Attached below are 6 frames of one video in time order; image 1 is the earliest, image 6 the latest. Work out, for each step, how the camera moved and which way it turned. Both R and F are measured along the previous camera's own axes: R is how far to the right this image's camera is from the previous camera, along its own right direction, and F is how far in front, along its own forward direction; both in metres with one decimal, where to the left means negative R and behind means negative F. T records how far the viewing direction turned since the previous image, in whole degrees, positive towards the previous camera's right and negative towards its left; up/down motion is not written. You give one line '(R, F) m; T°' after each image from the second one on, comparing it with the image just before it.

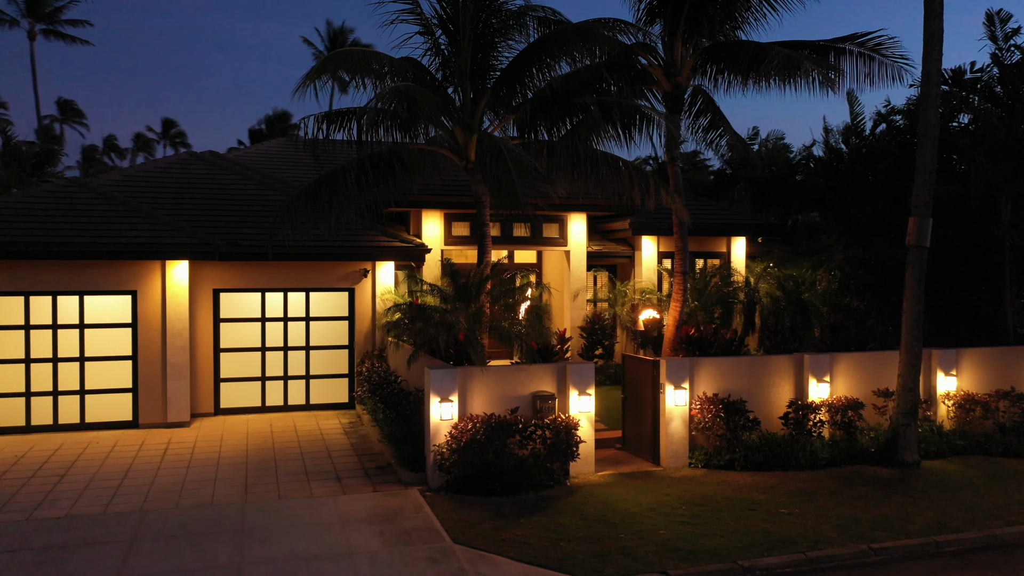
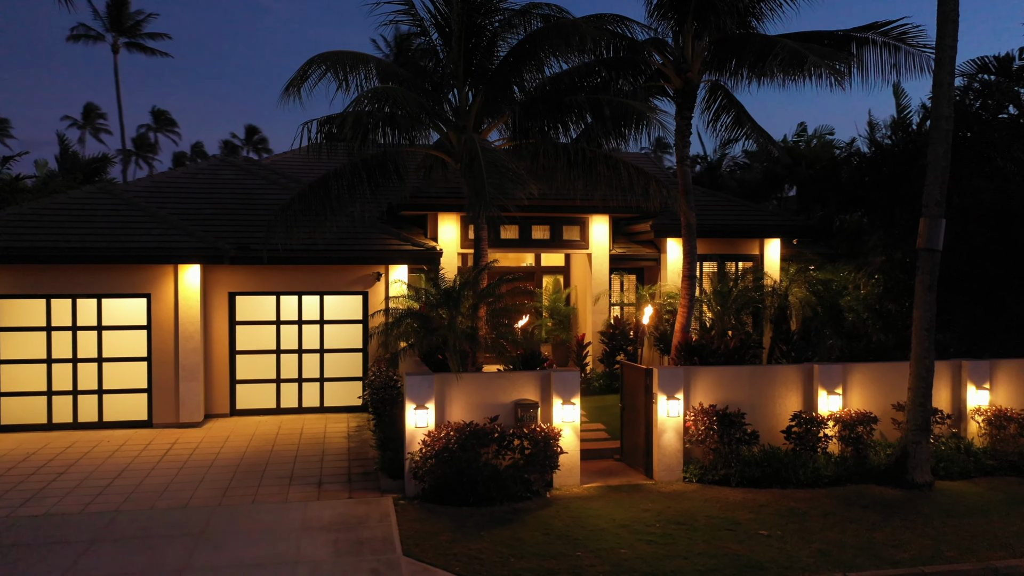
(+1.1, +0.3) m; -5°
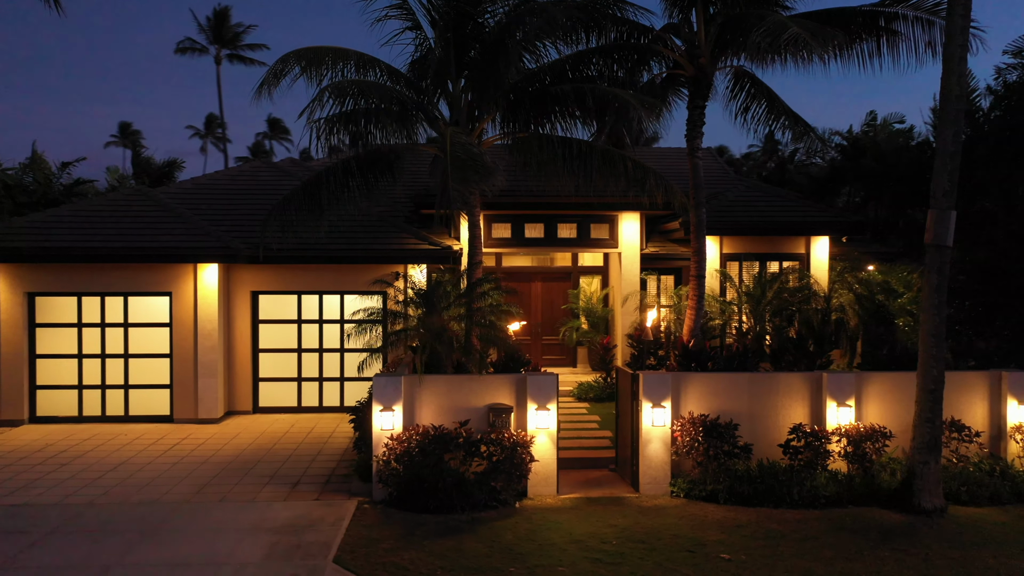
(+1.5, +0.5) m; -7°
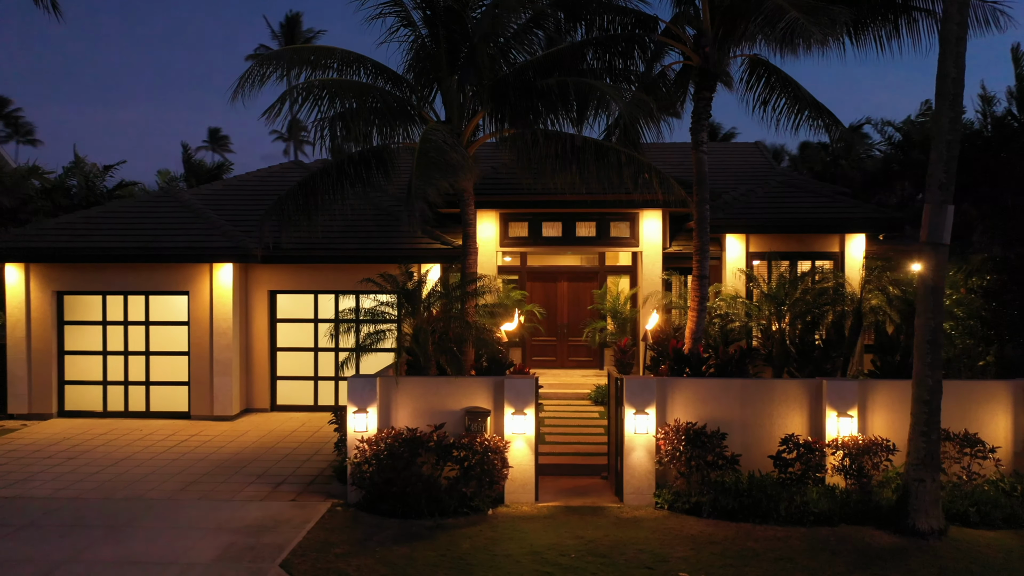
(+1.1, +0.3) m; -5°
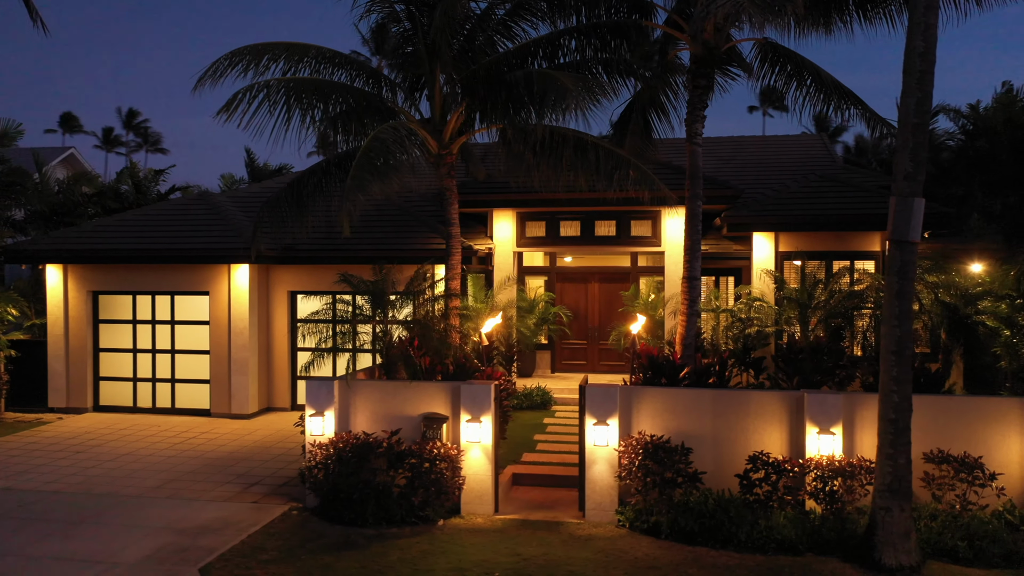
(+1.6, +0.5) m; -7°
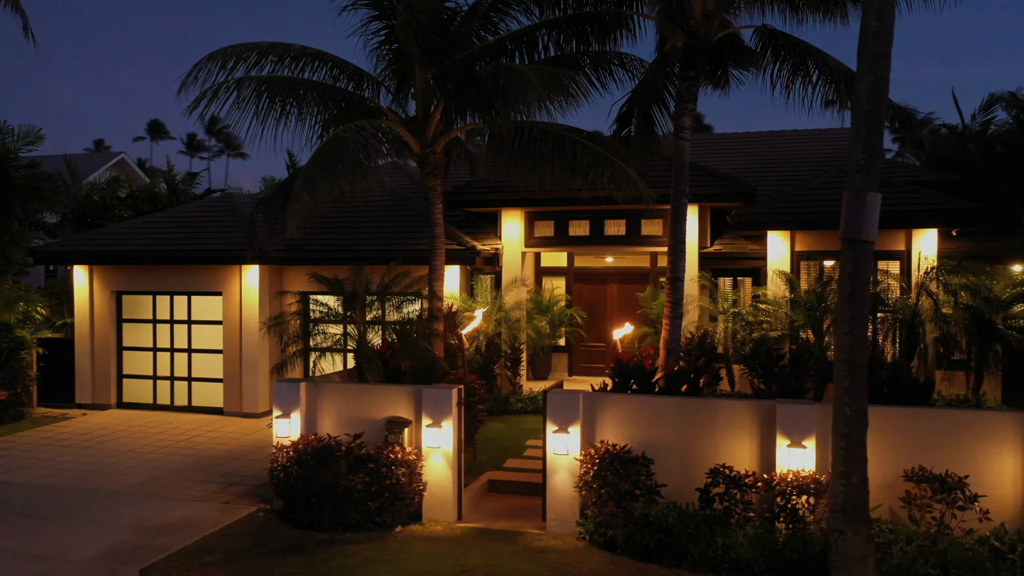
(+1.2, +0.3) m; -5°
